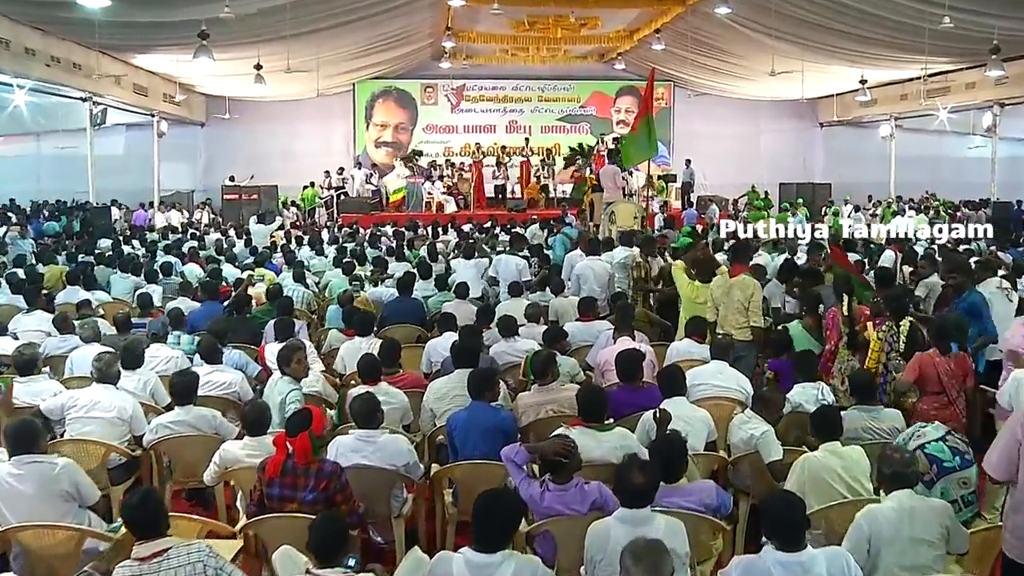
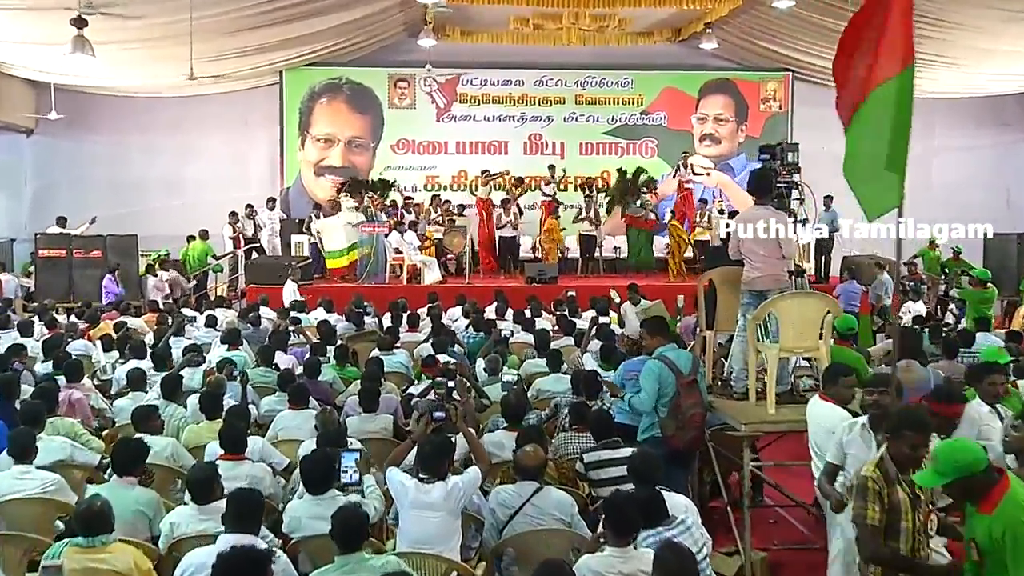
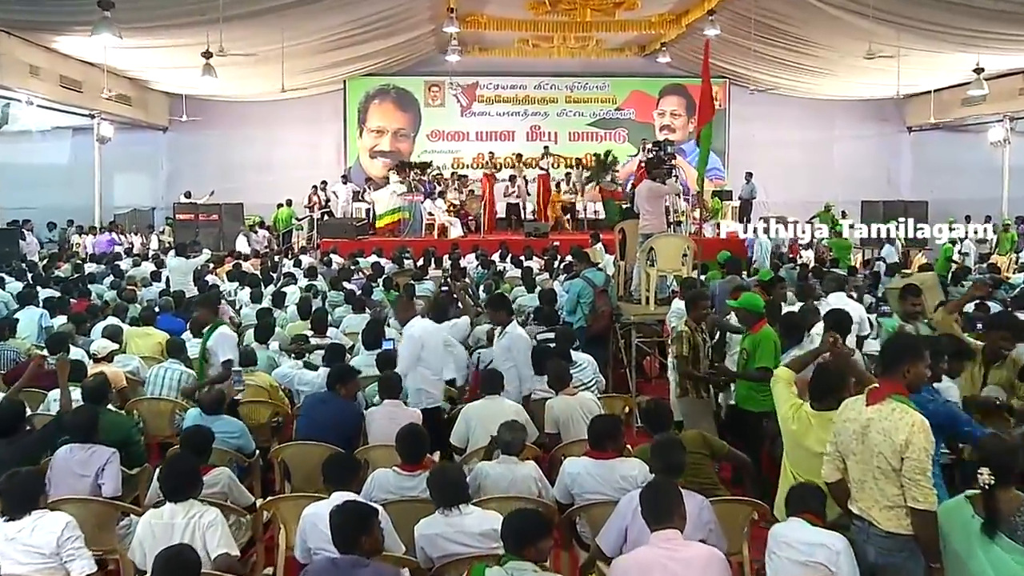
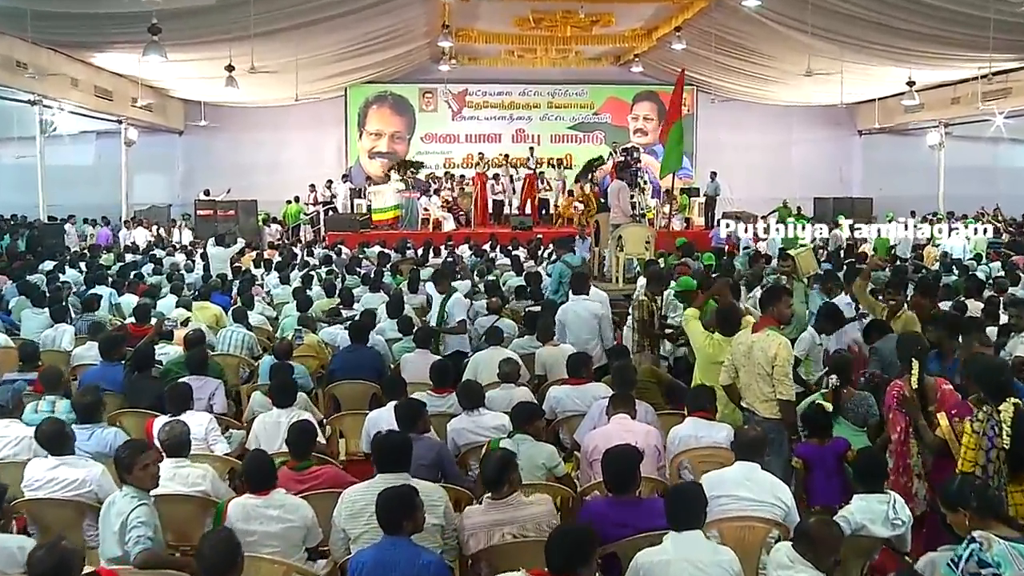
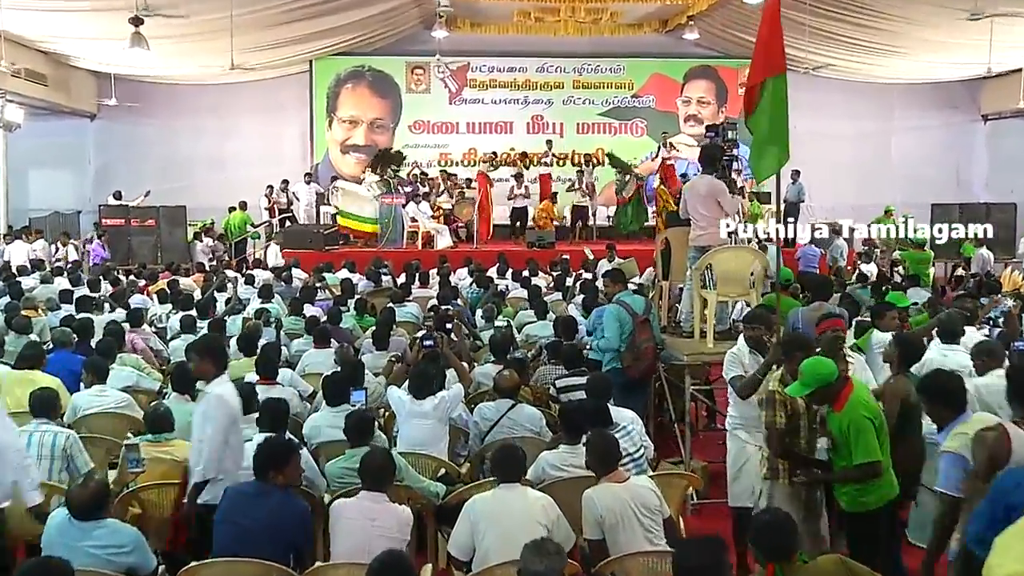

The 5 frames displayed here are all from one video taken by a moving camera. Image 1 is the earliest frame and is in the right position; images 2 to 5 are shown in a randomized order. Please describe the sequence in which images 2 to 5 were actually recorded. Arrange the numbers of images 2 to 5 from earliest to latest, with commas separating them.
4, 3, 5, 2
